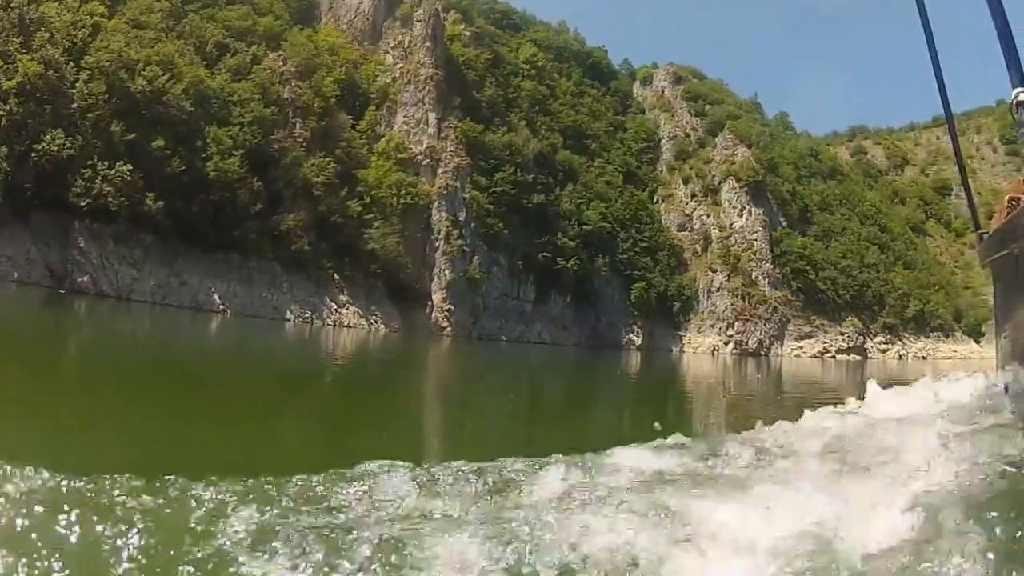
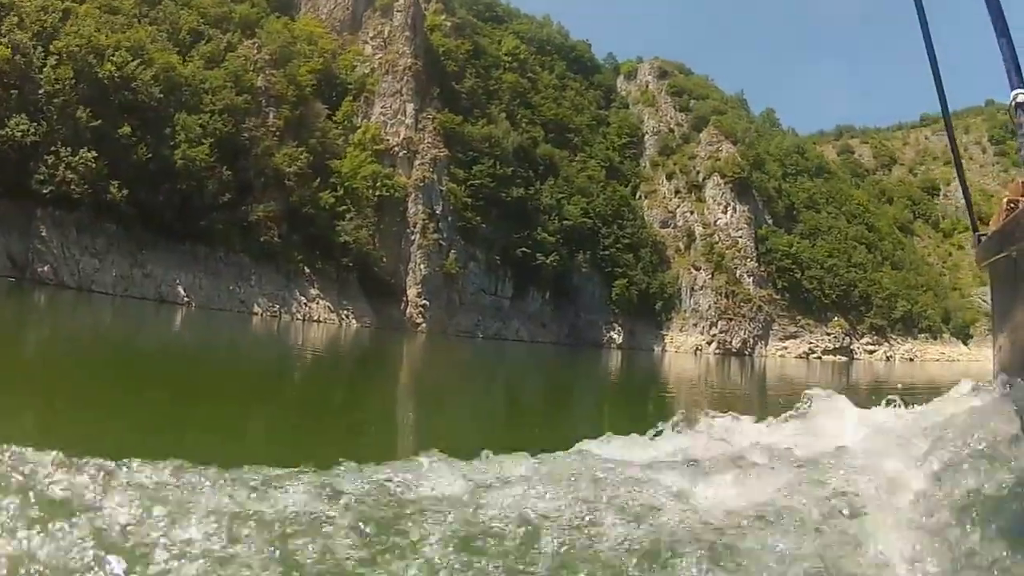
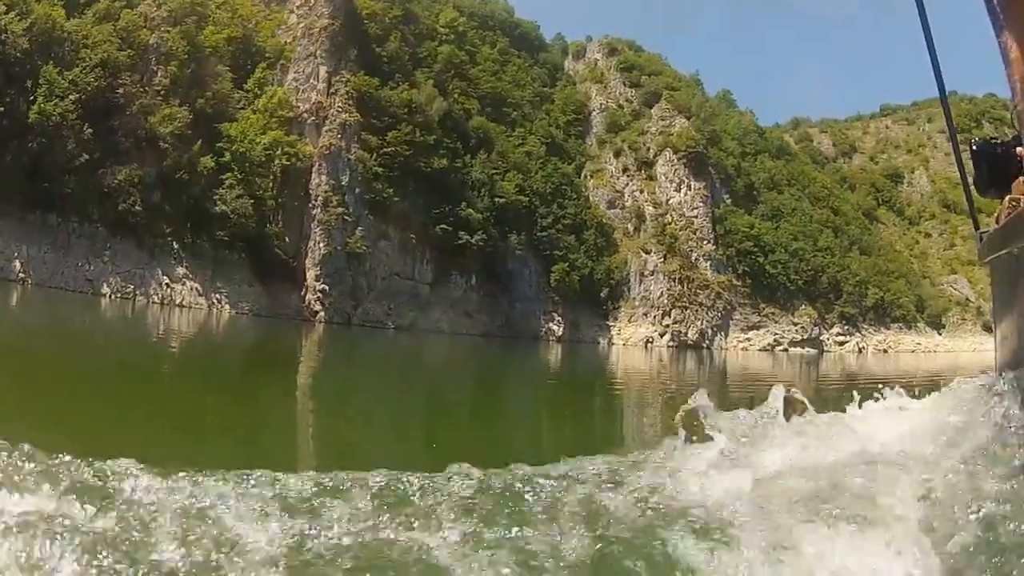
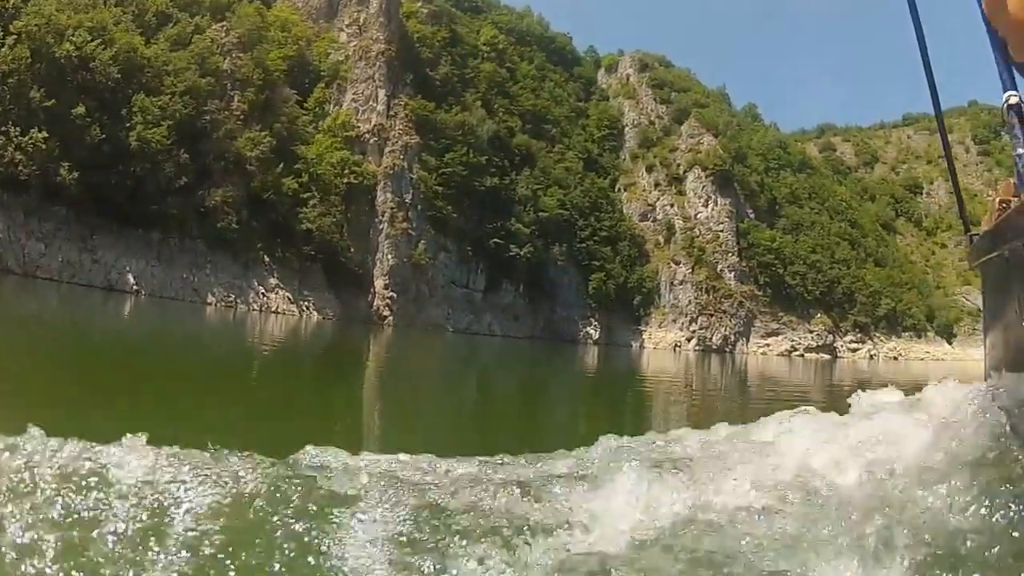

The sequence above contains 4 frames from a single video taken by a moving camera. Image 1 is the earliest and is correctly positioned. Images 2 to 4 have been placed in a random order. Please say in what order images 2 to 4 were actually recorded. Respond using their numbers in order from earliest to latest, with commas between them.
2, 4, 3
